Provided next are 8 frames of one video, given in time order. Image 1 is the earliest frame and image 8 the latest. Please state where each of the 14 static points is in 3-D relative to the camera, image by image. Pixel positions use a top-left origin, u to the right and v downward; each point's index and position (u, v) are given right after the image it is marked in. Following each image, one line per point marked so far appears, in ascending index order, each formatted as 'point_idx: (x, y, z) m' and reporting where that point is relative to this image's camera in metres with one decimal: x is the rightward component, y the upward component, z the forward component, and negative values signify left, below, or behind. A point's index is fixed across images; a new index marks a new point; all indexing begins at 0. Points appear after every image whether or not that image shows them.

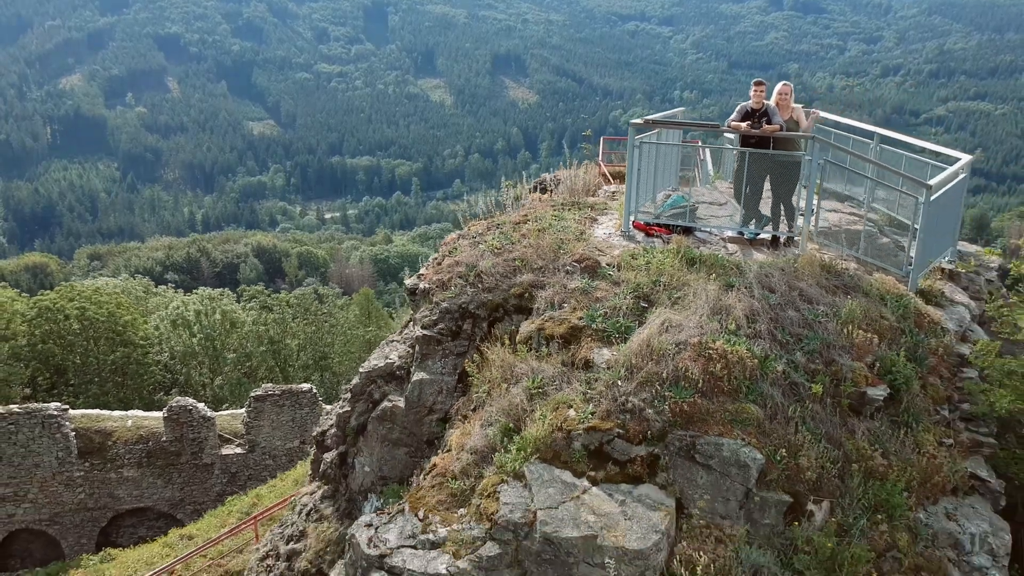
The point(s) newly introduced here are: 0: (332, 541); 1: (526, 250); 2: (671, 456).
0: (-0.9, -1.3, +5.5) m
1: (+0.1, +0.3, +5.7) m
2: (+0.6, -0.7, +4.1) m
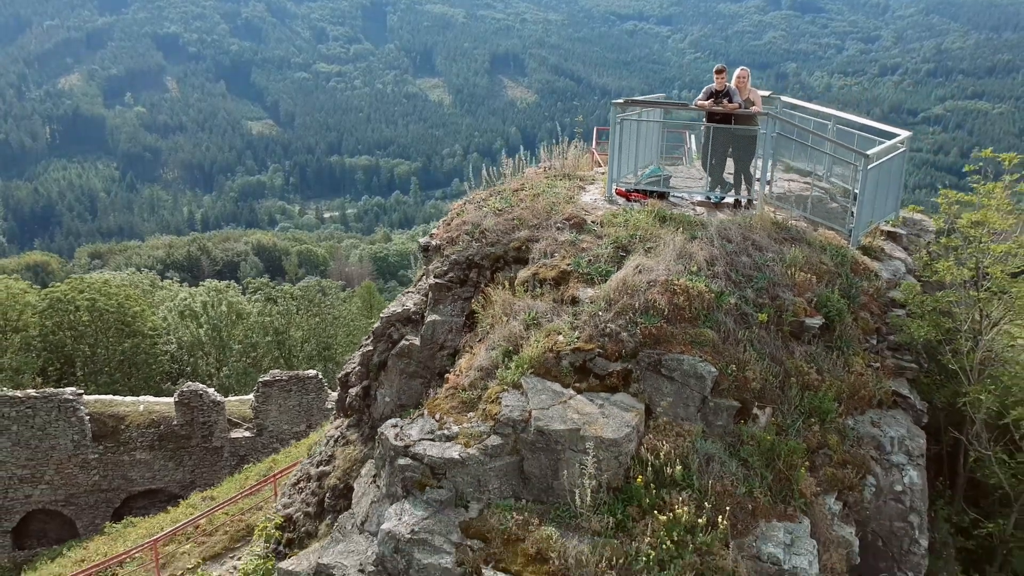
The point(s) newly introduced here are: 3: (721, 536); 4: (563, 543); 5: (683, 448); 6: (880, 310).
0: (-1.0, -1.0, +6.4) m
1: (+0.1, +0.5, +6.6) m
2: (+0.6, -0.4, +5.0) m
3: (+0.9, -1.1, +4.4) m
4: (+0.2, -1.1, +4.4) m
5: (+0.8, -0.7, +4.7) m
6: (+2.1, -0.1, +6.0) m
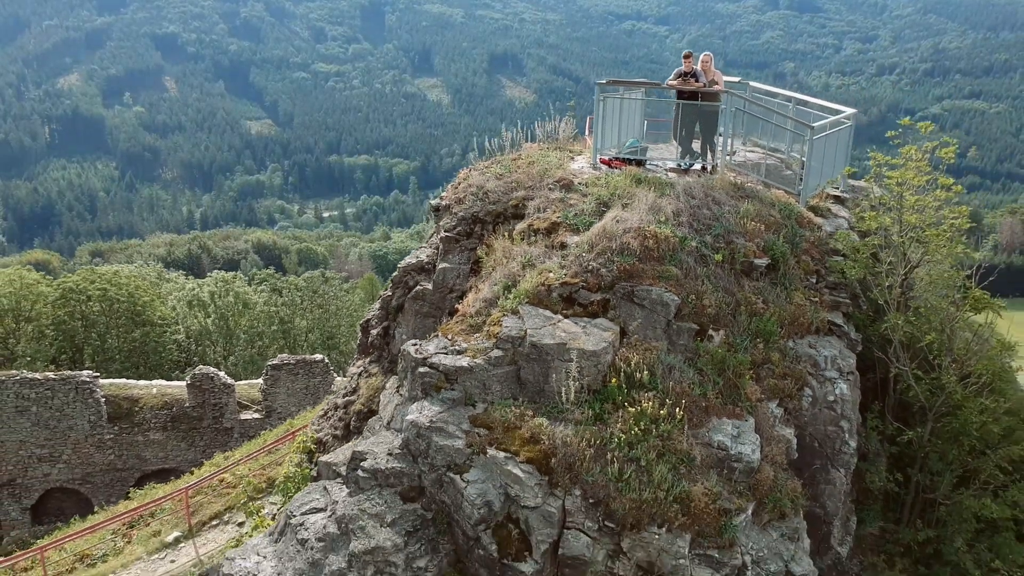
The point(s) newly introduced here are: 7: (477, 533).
0: (-1.0, -0.7, +7.4) m
1: (+0.1, +0.9, +7.7) m
2: (+0.6, -0.1, +6.1) m
3: (+0.9, -0.7, +5.5) m
4: (+0.2, -0.7, +5.4) m
5: (+0.8, -0.4, +5.8) m
6: (+2.1, +0.2, +7.0) m
7: (-0.2, -1.2, +5.2) m
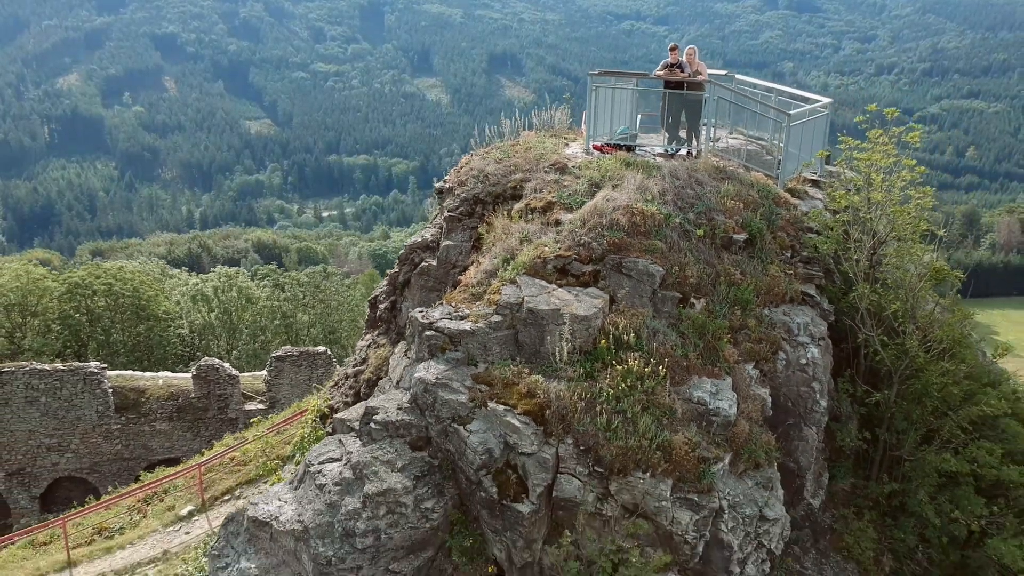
0: (-1.0, -0.5, +8.0) m
1: (0.0, +1.0, +8.3) m
2: (+0.6, +0.1, +6.6) m
3: (+0.9, -0.5, +6.0) m
4: (+0.2, -0.6, +6.0) m
5: (+0.8, -0.2, +6.3) m
6: (+2.1, +0.4, +7.6) m
7: (-0.2, -1.0, +5.8) m
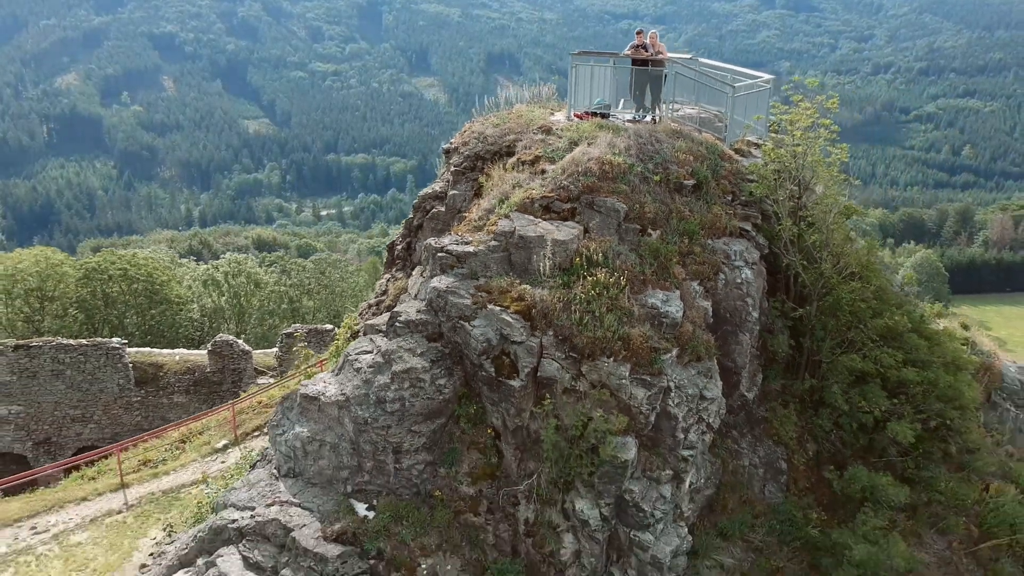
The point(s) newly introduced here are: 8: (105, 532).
0: (-1.0, 0.0, +9.7) m
1: (0.0, +1.6, +9.9) m
2: (+0.6, +0.6, +8.3) m
3: (+0.8, 0.0, +7.7) m
4: (+0.2, 0.0, +7.7) m
5: (+0.7, +0.3, +8.0) m
6: (+2.0, +0.9, +9.3) m
7: (-0.2, -0.5, +7.5) m
8: (-4.6, -2.8, +11.7) m
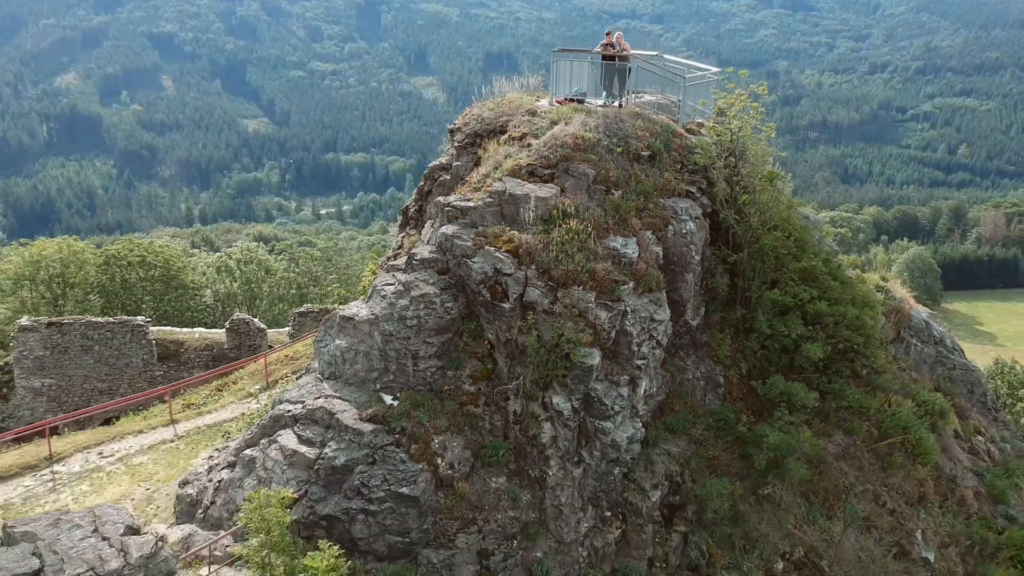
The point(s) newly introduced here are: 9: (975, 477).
0: (-1.1, +0.6, +11.8) m
1: (-0.1, +2.1, +12.1) m
2: (+0.5, +1.2, +10.5) m
3: (+0.7, +0.5, +9.9) m
4: (+0.1, +0.5, +9.9) m
5: (+0.6, +0.9, +10.2) m
6: (+1.9, +1.5, +11.4) m
7: (-0.3, 0.0, +9.7) m
8: (-4.7, -2.3, +13.9) m
9: (+5.3, -2.1, +11.6) m
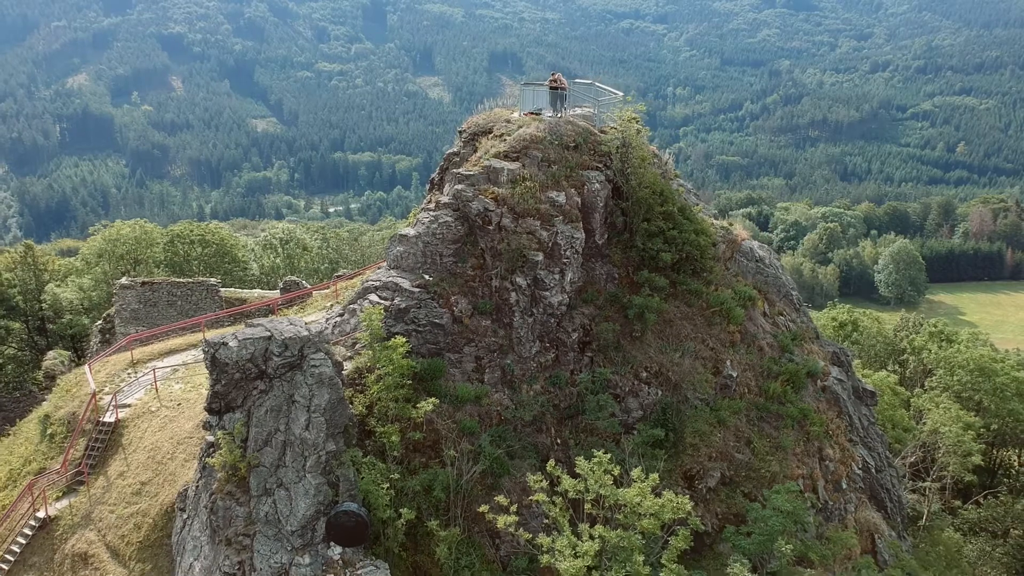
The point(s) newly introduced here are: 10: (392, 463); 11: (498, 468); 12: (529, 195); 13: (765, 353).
0: (-1.4, +1.8, +19.7) m
1: (-0.4, +3.3, +20.0) m
2: (+0.2, +2.4, +18.4) m
3: (+0.4, +1.7, +17.8) m
4: (-0.2, +1.7, +17.7) m
5: (+0.3, +2.1, +18.1) m
6: (+1.6, +2.7, +19.3) m
7: (-0.6, +1.2, +17.6) m
8: (-5.0, -1.1, +21.8) m
9: (+5.0, -0.9, +19.5) m
10: (-1.8, -2.5, +14.8) m
11: (-0.2, -2.7, +15.4) m
12: (+0.3, +1.6, +17.7) m
13: (+4.7, -1.2, +19.1) m
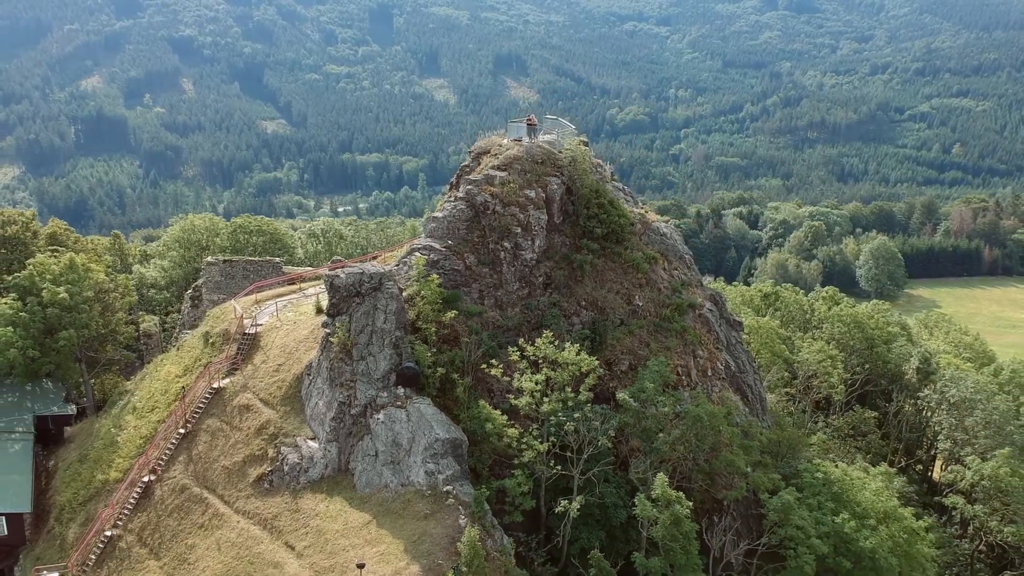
0: (-1.7, +2.8, +30.8) m
1: (-0.7, +4.4, +31.1) m
2: (-0.1, +3.5, +29.5) m
3: (+0.1, +2.8, +28.9) m
4: (-0.5, +2.8, +28.8) m
5: (+0.1, +3.1, +29.2) m
6: (+1.4, +3.7, +30.4) m
7: (-0.9, +2.3, +28.6) m
8: (-5.3, 0.0, +32.9) m
9: (+4.7, +0.1, +30.6) m
10: (-2.1, -1.5, +25.9) m
11: (-0.5, -1.6, +26.5) m
12: (0.0, +2.7, +28.8) m
13: (+4.4, -0.1, +30.1) m
